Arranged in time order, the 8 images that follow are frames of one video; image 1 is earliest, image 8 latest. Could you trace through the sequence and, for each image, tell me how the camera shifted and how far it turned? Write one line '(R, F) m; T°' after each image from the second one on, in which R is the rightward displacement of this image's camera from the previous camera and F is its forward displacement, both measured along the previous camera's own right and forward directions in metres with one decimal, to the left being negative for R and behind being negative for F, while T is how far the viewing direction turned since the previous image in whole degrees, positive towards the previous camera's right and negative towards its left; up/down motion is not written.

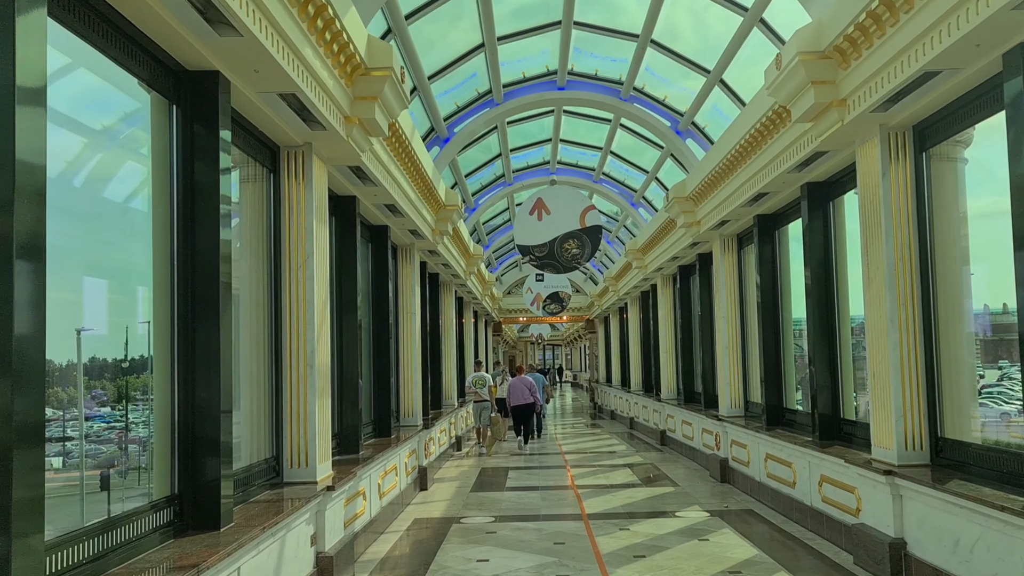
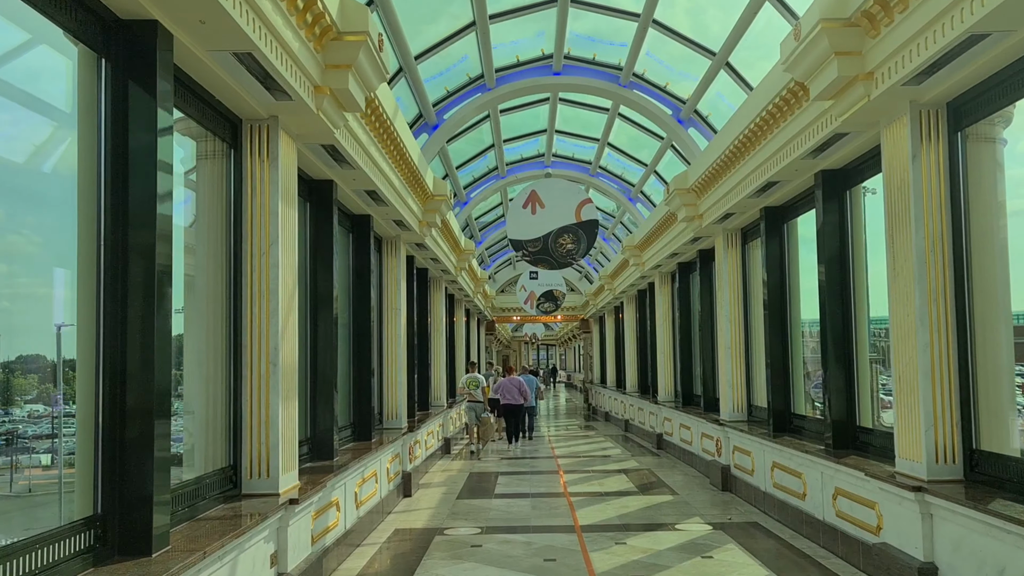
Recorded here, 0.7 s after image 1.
(0.0, +0.5) m; 0°
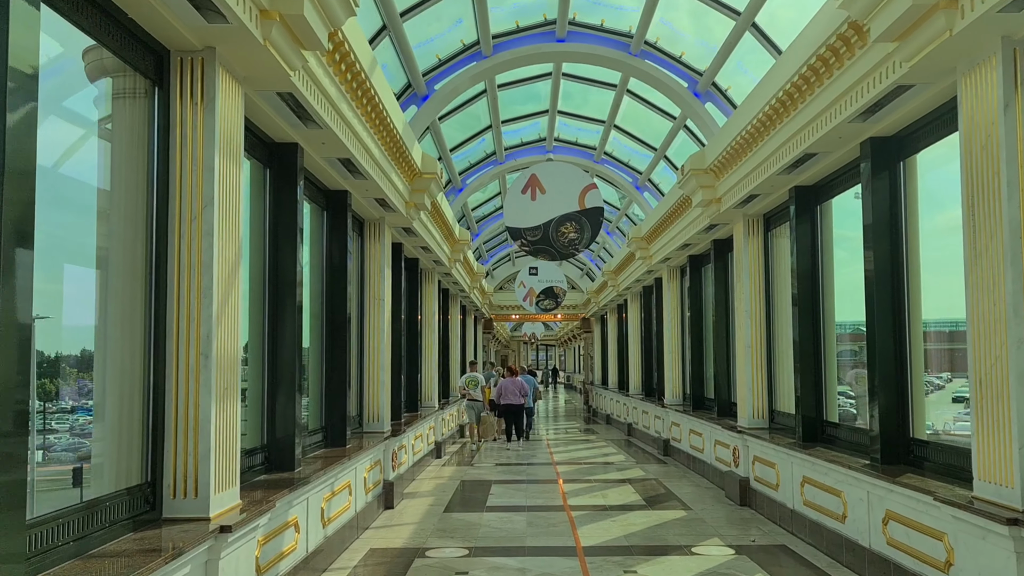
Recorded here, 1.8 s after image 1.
(0.0, +0.9) m; 0°
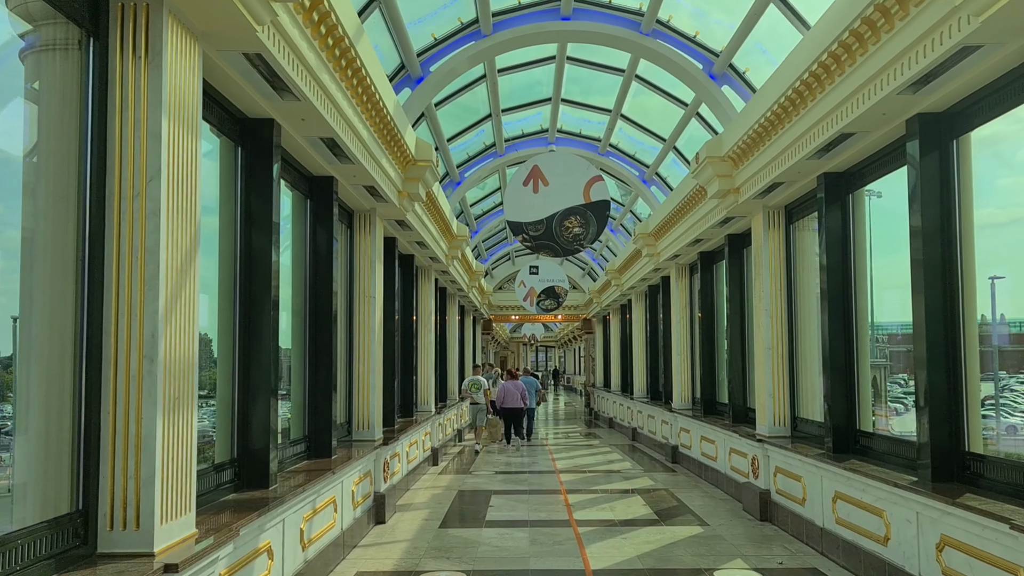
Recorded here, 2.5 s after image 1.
(0.0, +0.6) m; 0°
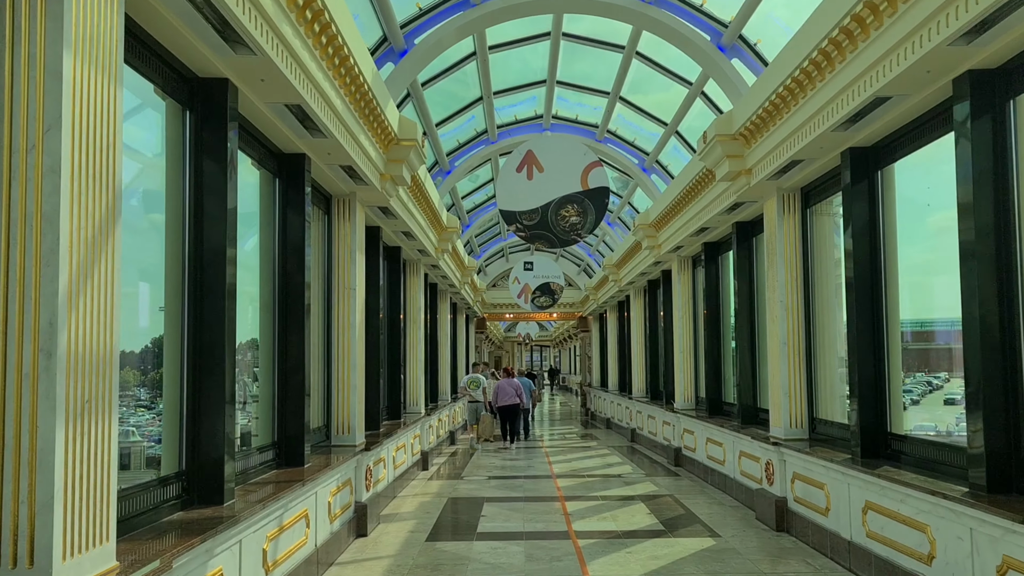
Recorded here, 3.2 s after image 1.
(0.0, +0.6) m; 0°
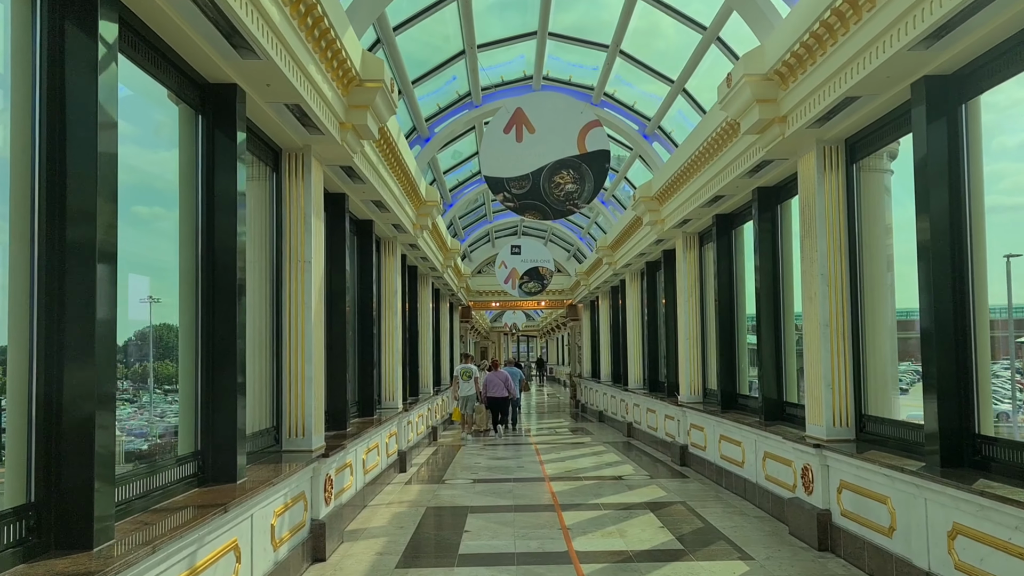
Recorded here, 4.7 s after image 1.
(0.0, +1.2) m; +1°
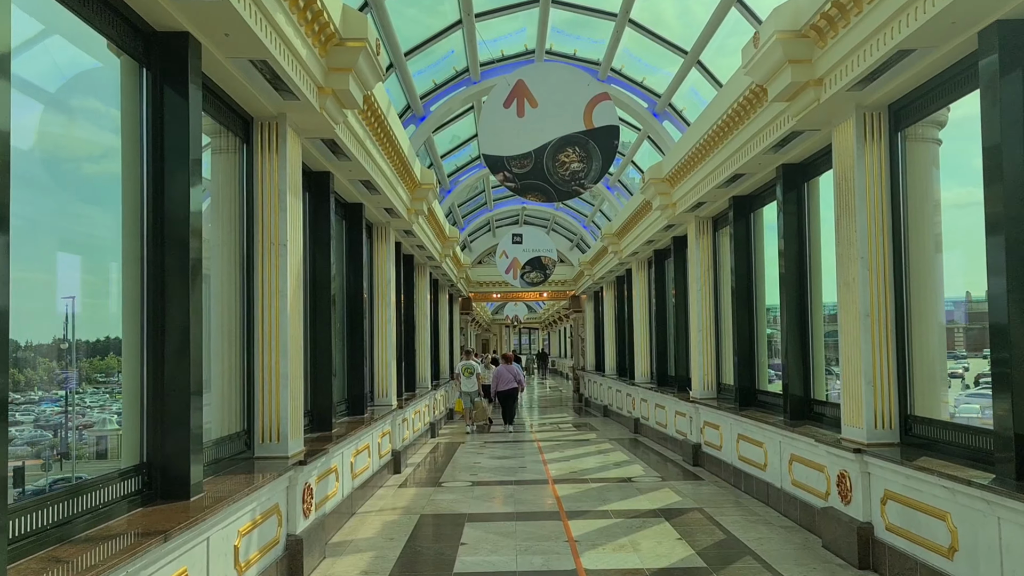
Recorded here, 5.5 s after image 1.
(0.0, +0.6) m; 0°
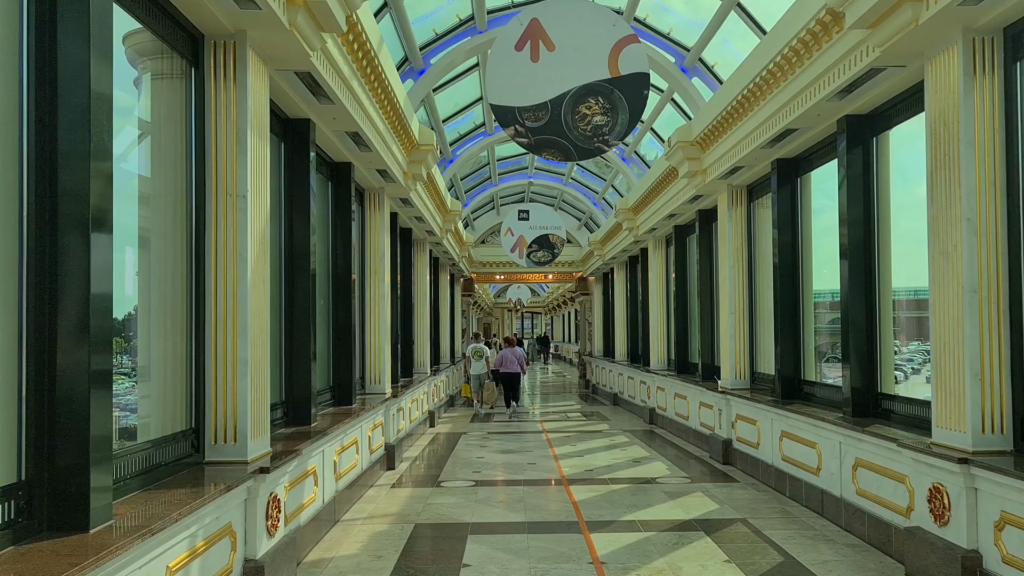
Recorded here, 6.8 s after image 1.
(-0.1, +1.0) m; 0°
